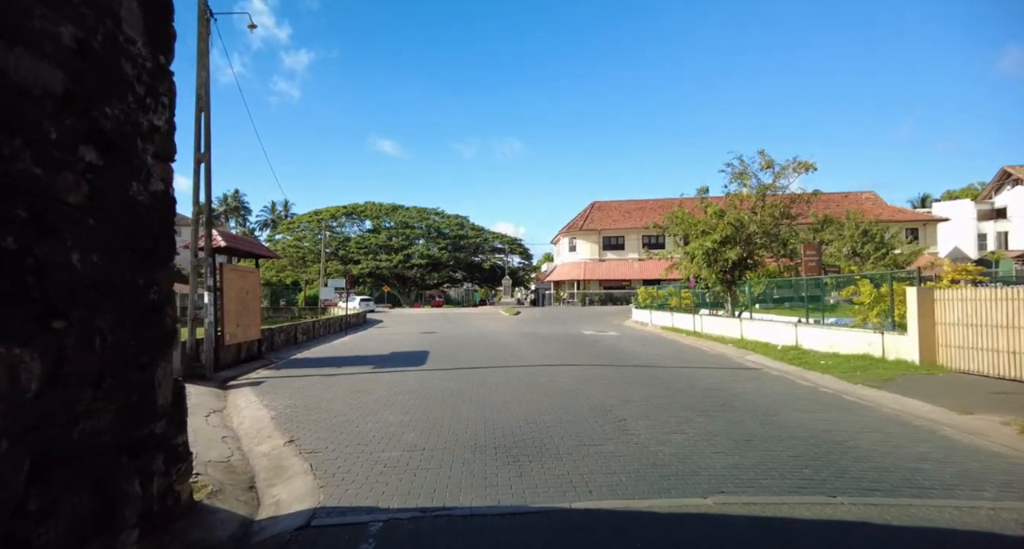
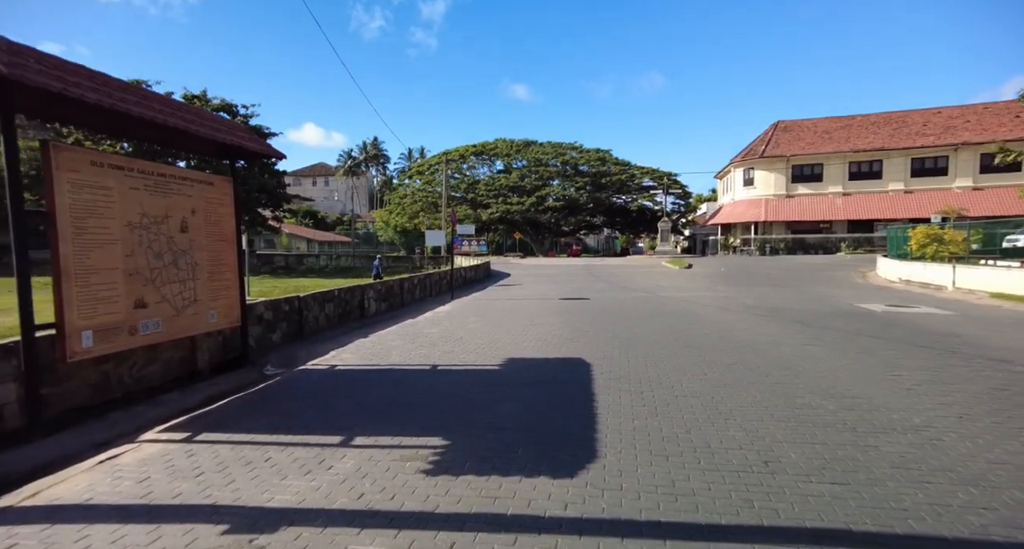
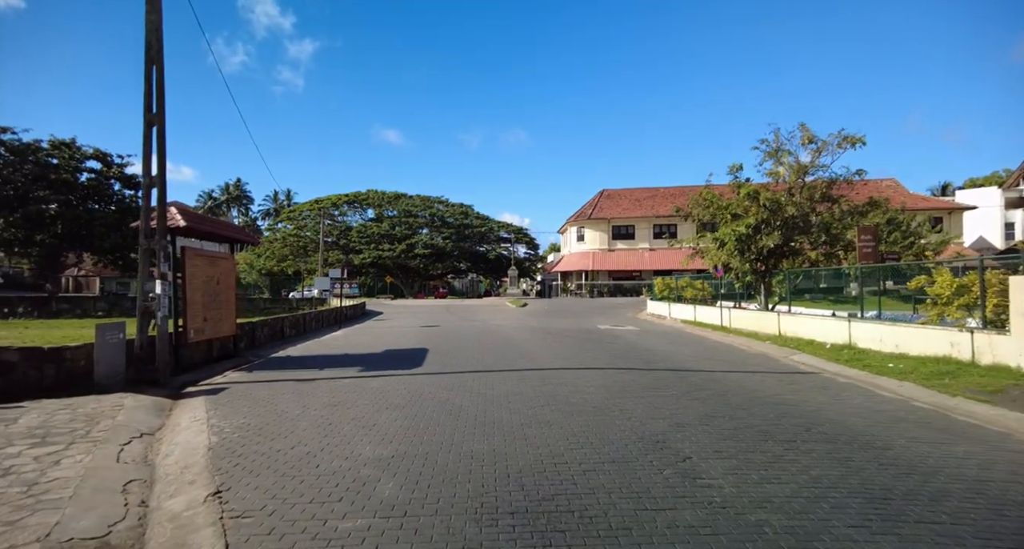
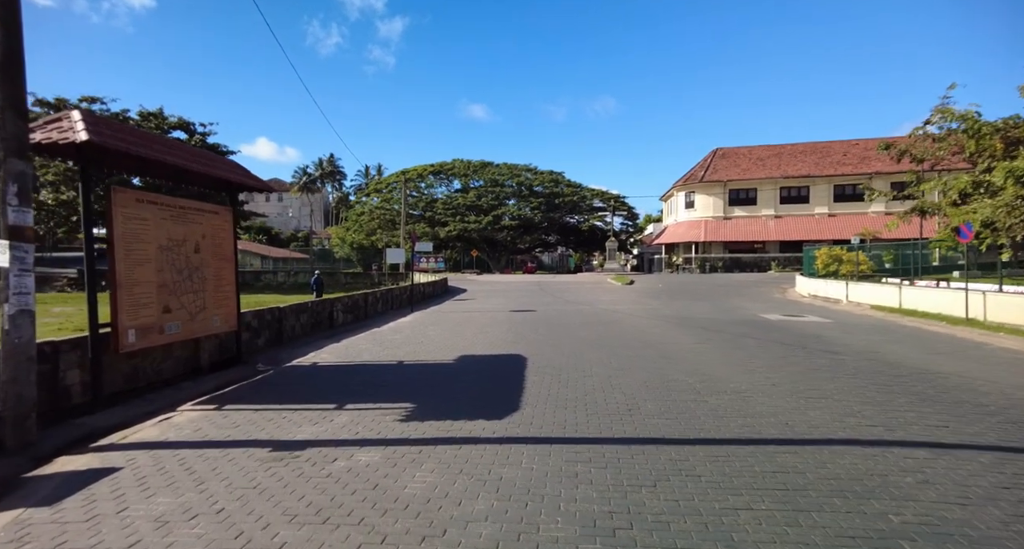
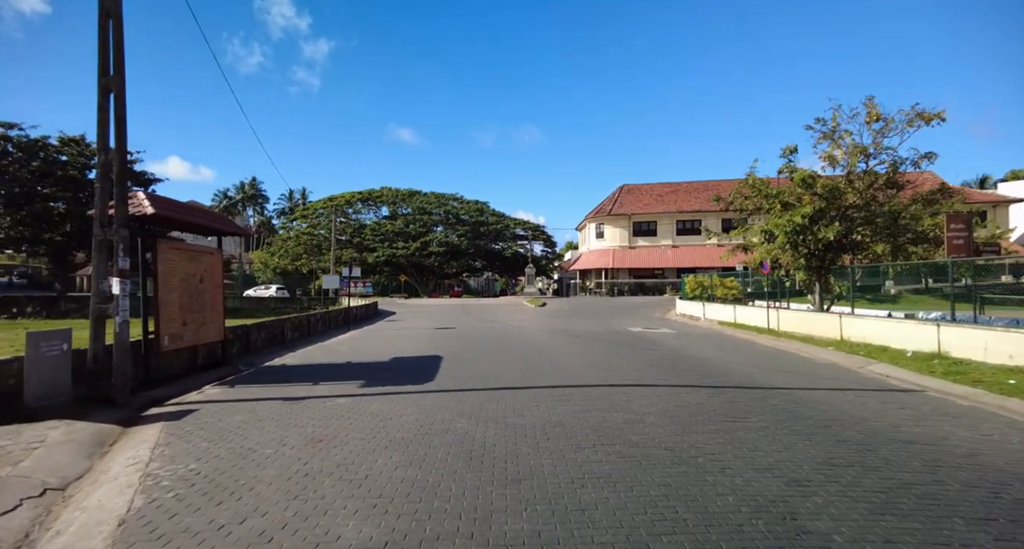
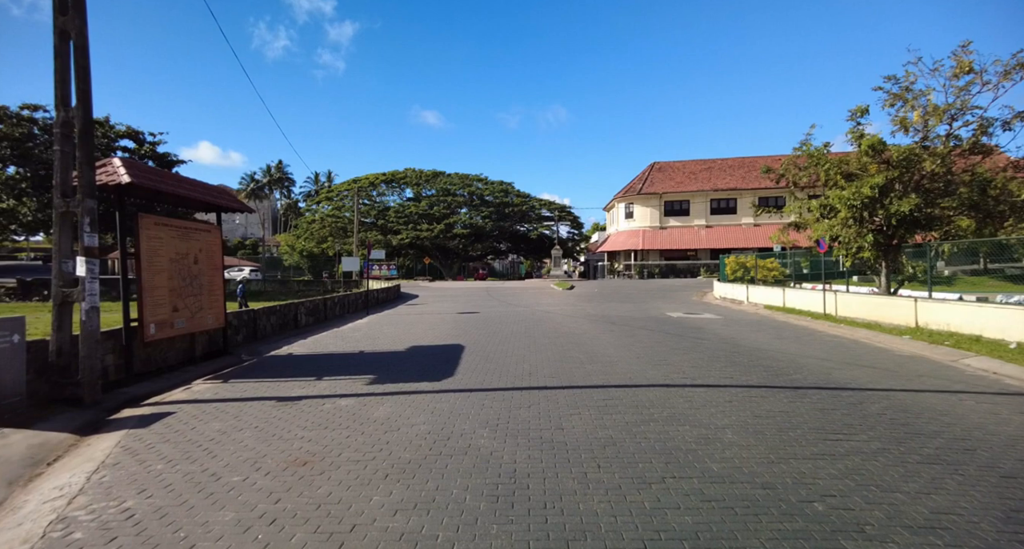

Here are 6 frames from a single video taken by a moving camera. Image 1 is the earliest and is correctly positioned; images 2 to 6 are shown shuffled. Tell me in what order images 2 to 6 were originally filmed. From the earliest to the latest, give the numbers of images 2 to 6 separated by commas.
3, 5, 6, 4, 2
